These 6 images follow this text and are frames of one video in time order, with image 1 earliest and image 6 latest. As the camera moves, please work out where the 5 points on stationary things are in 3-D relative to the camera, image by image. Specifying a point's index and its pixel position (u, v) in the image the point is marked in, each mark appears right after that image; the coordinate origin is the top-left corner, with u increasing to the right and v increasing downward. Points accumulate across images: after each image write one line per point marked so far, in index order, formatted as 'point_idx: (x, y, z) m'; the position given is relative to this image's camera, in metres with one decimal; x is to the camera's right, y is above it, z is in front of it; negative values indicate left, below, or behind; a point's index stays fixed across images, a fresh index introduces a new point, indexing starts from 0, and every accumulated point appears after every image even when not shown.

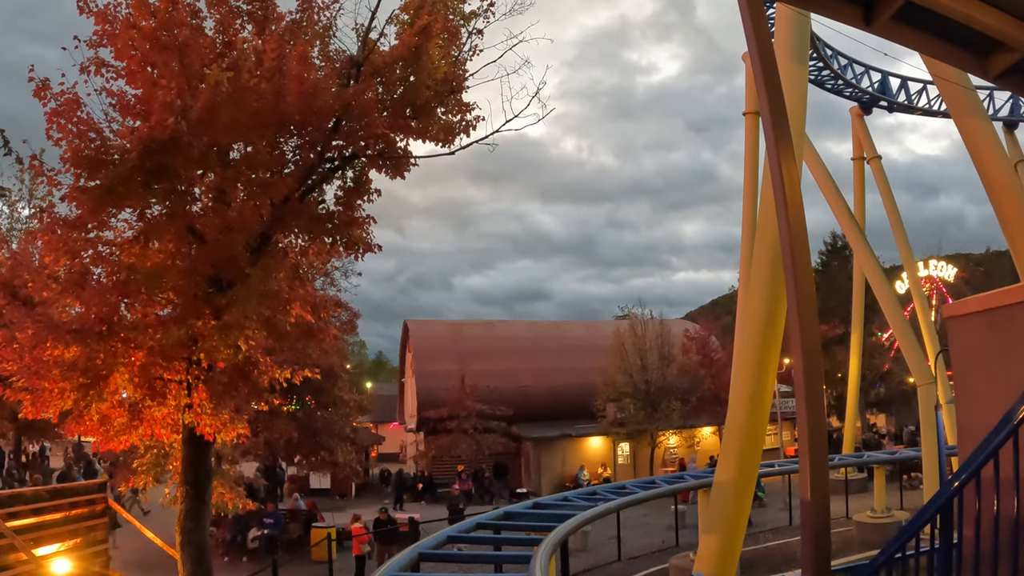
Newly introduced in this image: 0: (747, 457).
0: (+1.8, -1.3, +6.2) m
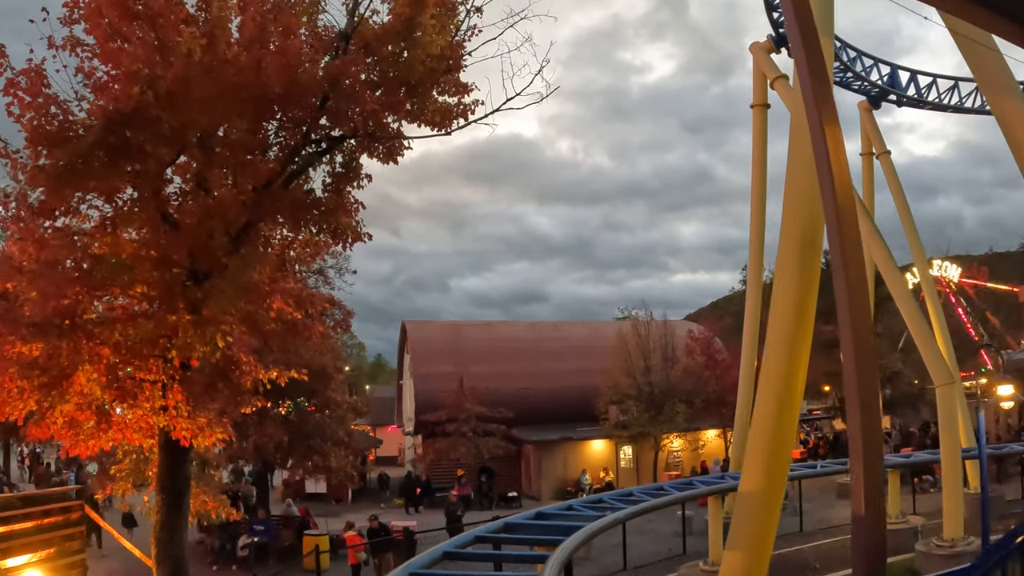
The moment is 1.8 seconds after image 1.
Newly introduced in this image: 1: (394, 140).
0: (+1.9, -1.2, +5.6) m
1: (-1.1, +1.3, +7.3) m
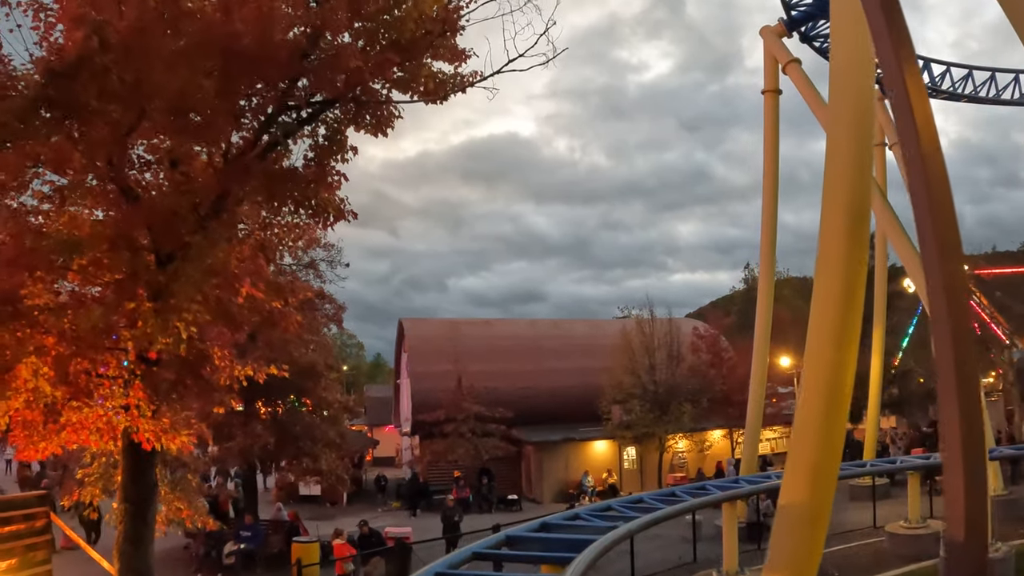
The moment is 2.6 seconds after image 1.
0: (+1.9, -1.1, +4.9) m
1: (-1.0, +1.5, +6.5) m
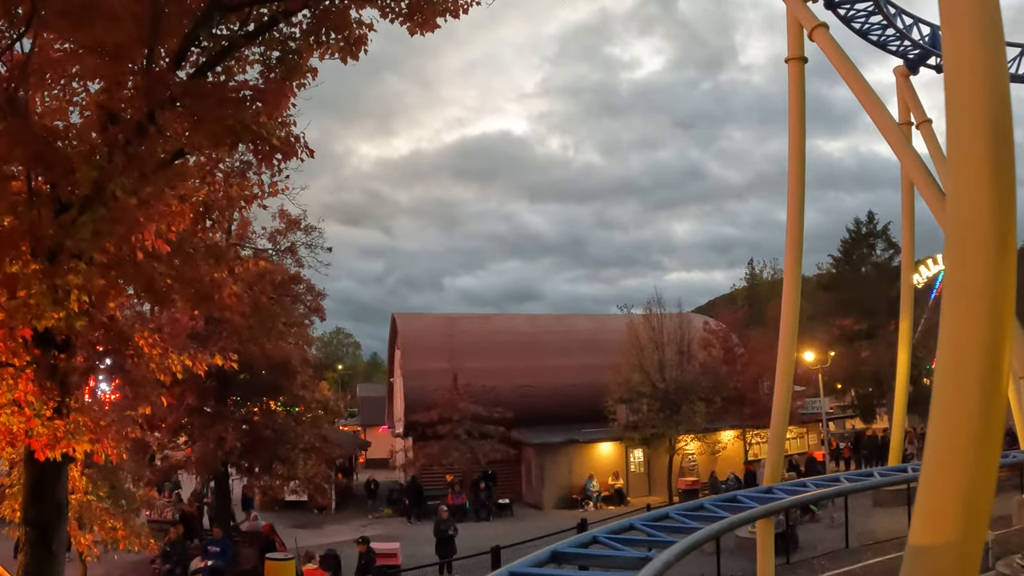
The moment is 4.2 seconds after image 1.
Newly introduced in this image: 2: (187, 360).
0: (+2.0, -0.9, +3.4) m
1: (-1.0, +1.7, +5.0) m
2: (-2.3, -0.5, +5.9) m
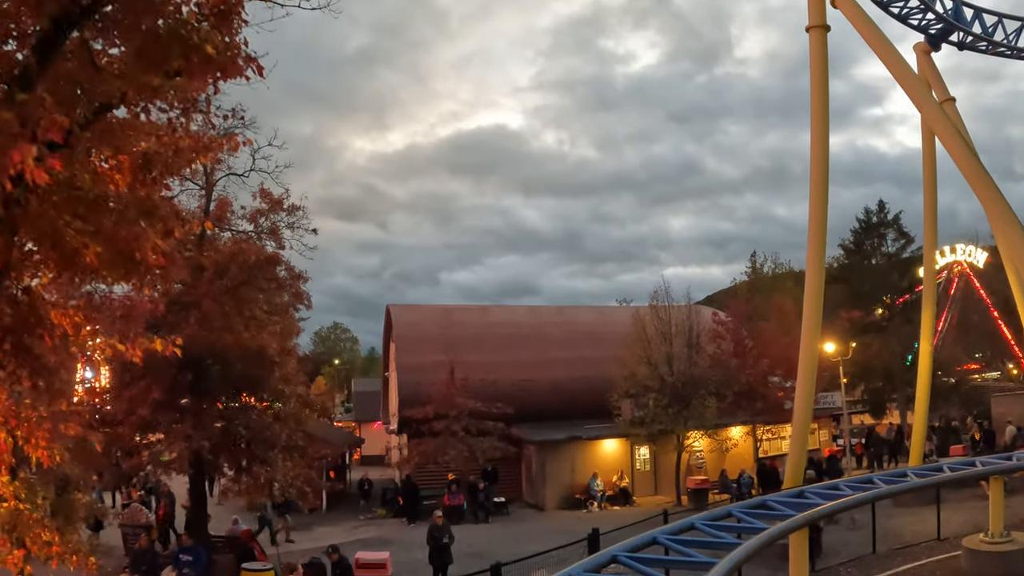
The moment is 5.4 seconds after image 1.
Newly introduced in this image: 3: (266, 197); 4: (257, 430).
0: (+2.0, -0.7, +2.3) m
1: (-0.9, +1.9, +3.9) m
2: (-2.3, -0.3, +4.8) m
3: (-4.3, +1.6, +13.8) m
4: (-3.8, -2.2, +12.4) m
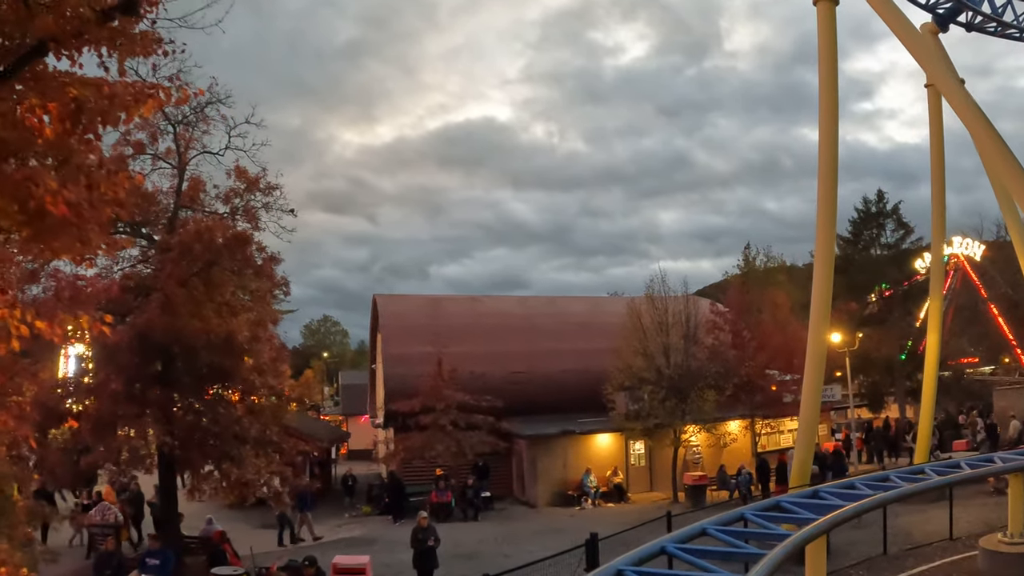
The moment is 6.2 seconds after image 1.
0: (+2.0, -0.6, +1.5) m
1: (-0.9, +2.0, +3.1) m
2: (-2.3, -0.1, +3.9) m
3: (-4.4, +1.8, +13.0) m
4: (-4.0, -1.9, +11.6) m
